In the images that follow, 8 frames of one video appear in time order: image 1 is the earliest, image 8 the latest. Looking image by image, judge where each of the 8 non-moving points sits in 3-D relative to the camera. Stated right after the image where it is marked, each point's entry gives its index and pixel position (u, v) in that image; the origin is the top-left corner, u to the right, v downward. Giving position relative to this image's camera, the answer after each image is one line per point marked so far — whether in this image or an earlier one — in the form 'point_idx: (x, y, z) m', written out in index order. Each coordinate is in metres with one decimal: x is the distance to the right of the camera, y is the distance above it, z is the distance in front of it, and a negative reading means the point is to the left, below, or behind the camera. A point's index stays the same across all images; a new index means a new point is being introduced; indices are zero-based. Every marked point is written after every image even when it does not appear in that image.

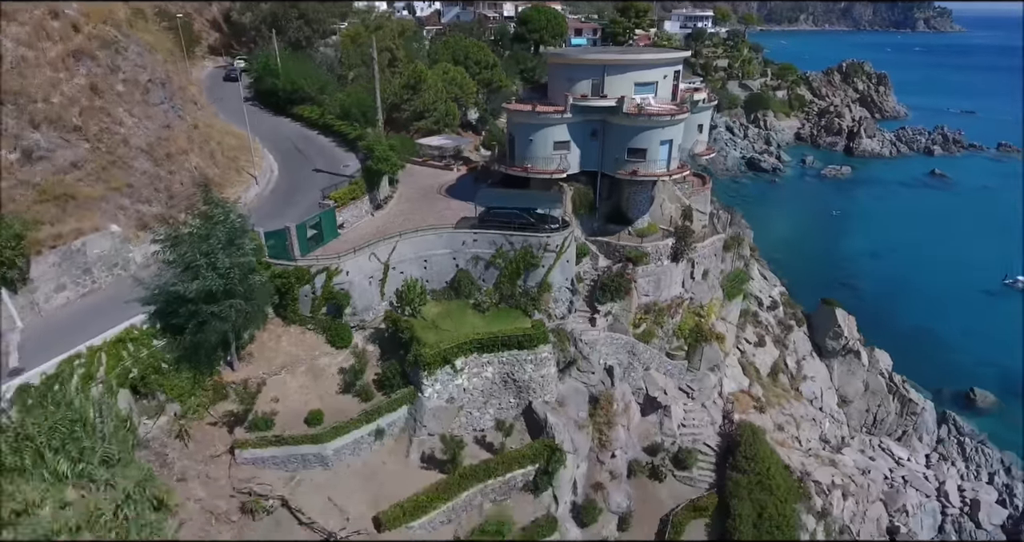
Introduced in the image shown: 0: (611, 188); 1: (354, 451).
0: (+2.7, +2.4, +16.4) m
1: (-3.0, -3.4, +11.4) m
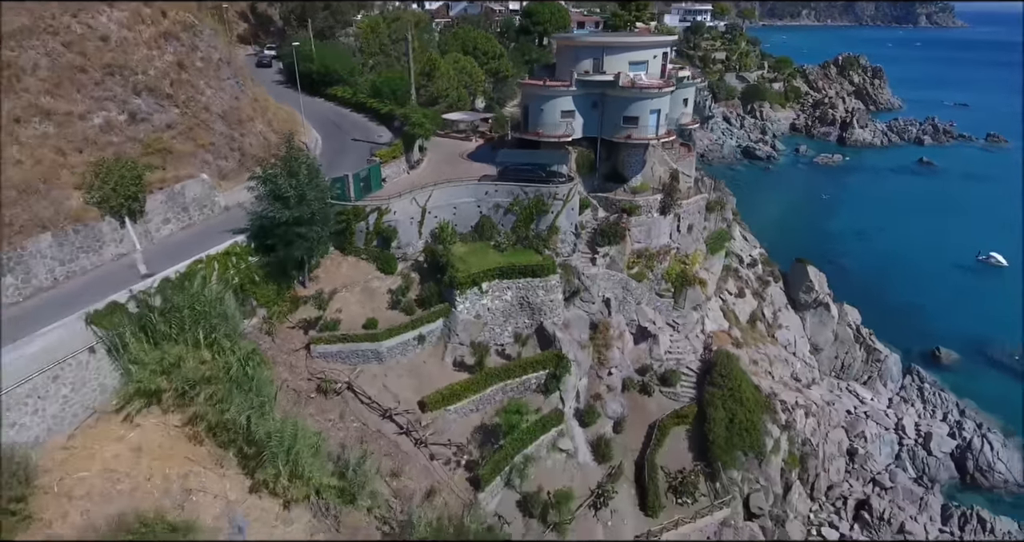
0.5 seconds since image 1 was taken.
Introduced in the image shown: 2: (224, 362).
0: (+3.1, +3.9, +19.2) m
1: (-2.6, -1.9, +14.2) m
2: (-5.3, -1.6, +11.1) m
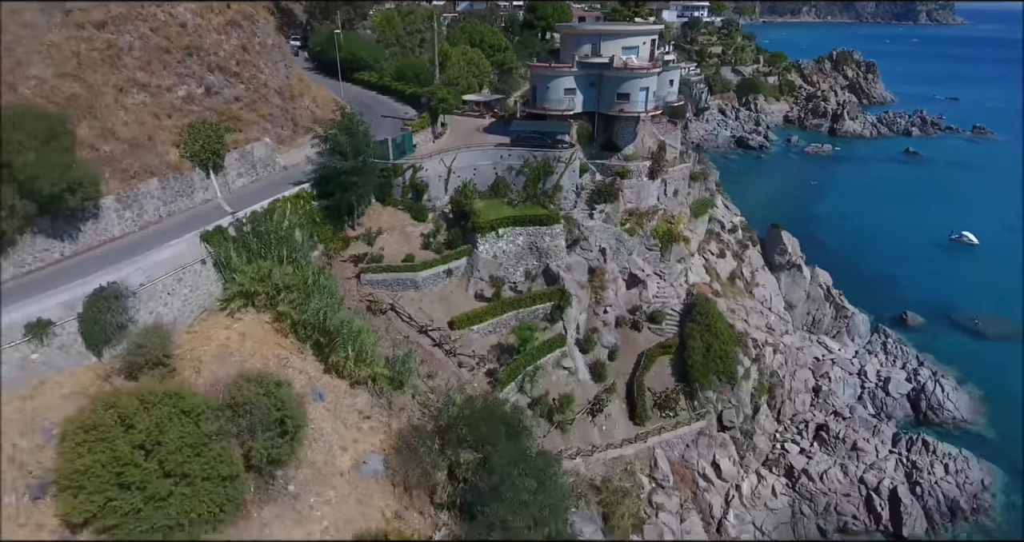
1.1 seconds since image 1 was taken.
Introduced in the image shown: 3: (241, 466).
0: (+3.5, +5.5, +22.2) m
1: (-2.3, -0.3, +17.3) m
2: (-5.0, -0.1, +14.2) m
3: (-4.8, -3.4, +10.6) m
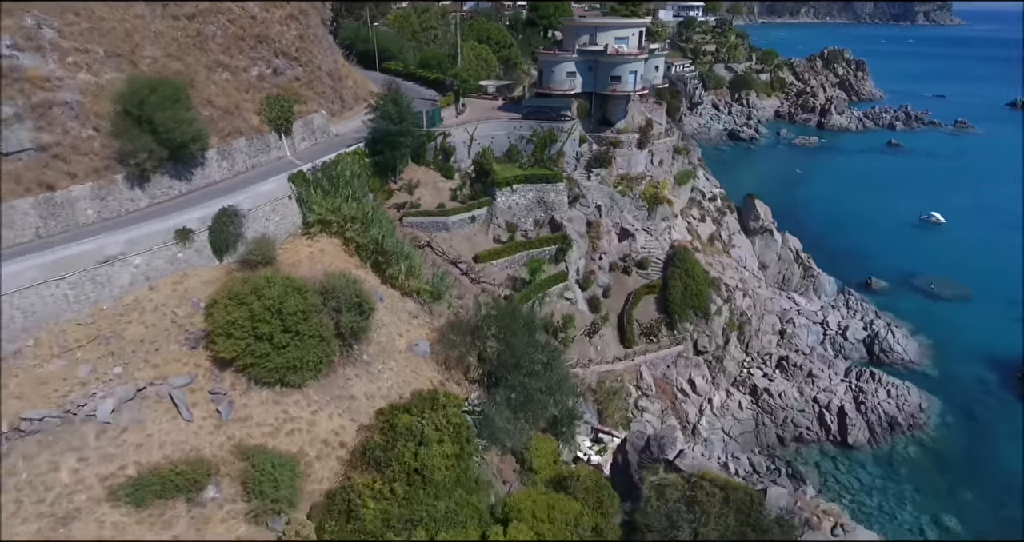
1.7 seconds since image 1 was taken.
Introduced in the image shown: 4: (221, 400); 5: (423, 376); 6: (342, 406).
0: (+3.9, +7.4, +26.2) m
1: (-1.8, +1.6, +21.3) m
2: (-4.5, +1.9, +18.2) m
3: (-4.3, -1.5, +14.5) m
4: (-6.4, -2.8, +13.5) m
5: (-2.3, -2.7, +16.1) m
6: (-4.1, -3.2, +14.5) m
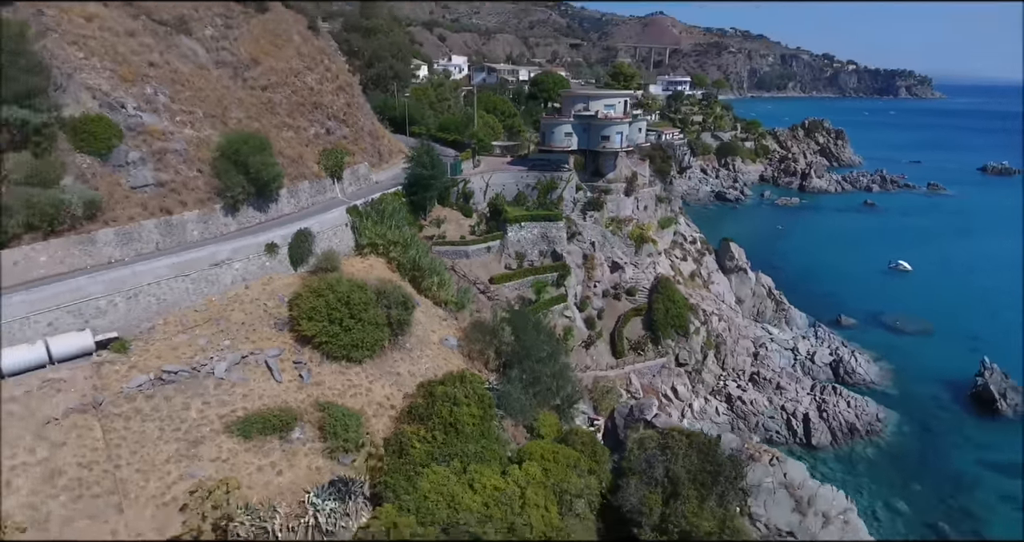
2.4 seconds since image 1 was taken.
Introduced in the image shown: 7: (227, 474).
0: (+4.3, +5.9, +31.3) m
1: (-1.5, +0.7, +25.8) m
2: (-4.2, +1.3, +22.7) m
3: (-4.0, -1.6, +18.7) m
4: (-6.1, -2.8, +17.5) m
5: (-1.9, -3.0, +20.1) m
6: (-3.7, -3.3, +18.5) m
7: (-6.9, -4.7, +14.7) m
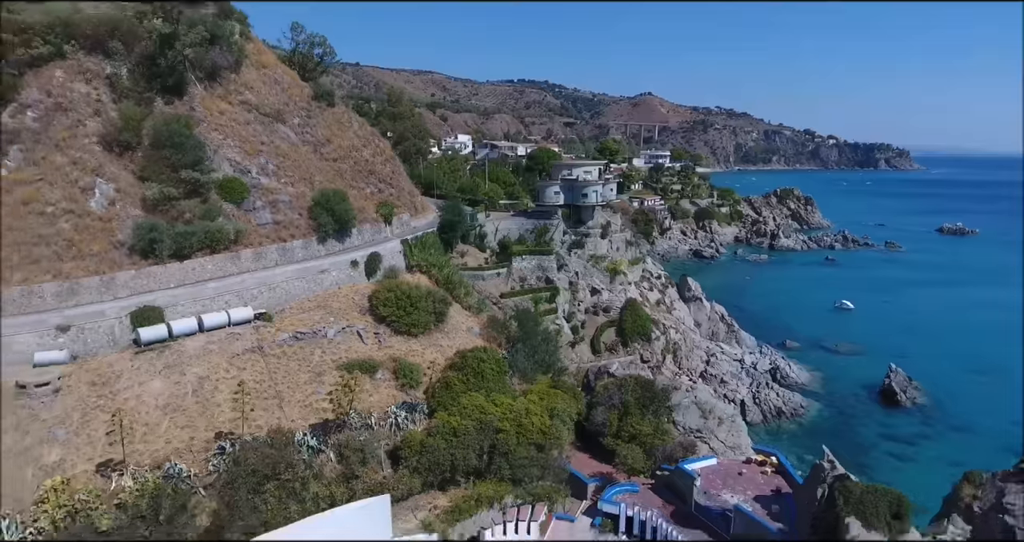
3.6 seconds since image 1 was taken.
0: (+4.5, +4.2, +41.1) m
1: (-1.2, -0.4, +34.9) m
2: (-3.9, +0.6, +32.0) m
3: (-3.7, -1.9, +27.7) m
4: (-5.8, -2.9, +26.3) m
5: (-1.6, -3.3, +28.9) m
6: (-3.4, -3.5, +27.3) m
7: (-6.6, -4.5, +23.3) m
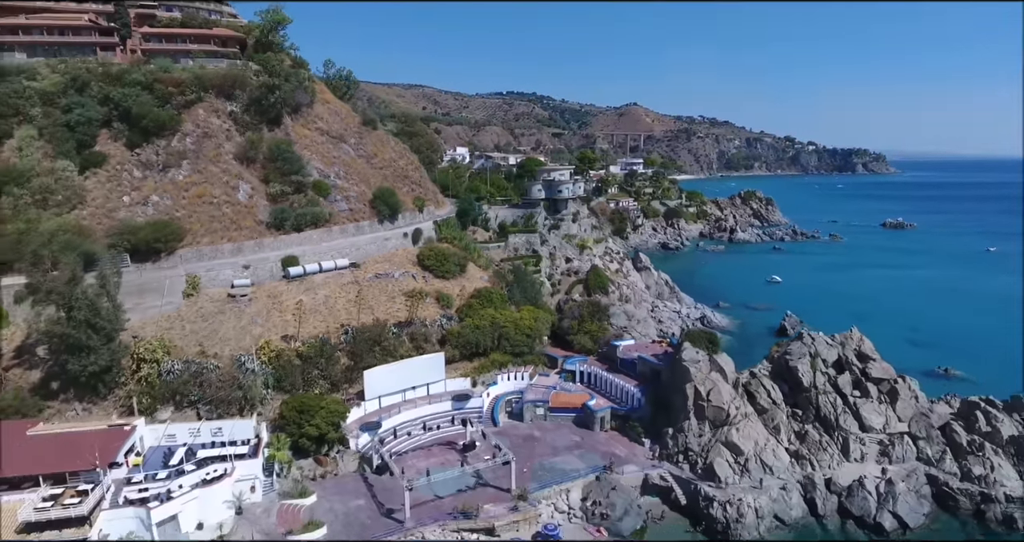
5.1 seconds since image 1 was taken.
0: (+4.0, +6.5, +56.2) m
1: (-1.5, +1.9, +49.9) m
2: (-4.2, +2.9, +46.9) m
3: (-3.9, +0.5, +42.6) m
4: (-5.9, -0.6, +41.2) m
5: (-1.8, -1.0, +43.8) m
6: (-3.5, -1.1, +42.1) m
7: (-6.7, -2.1, +38.1) m
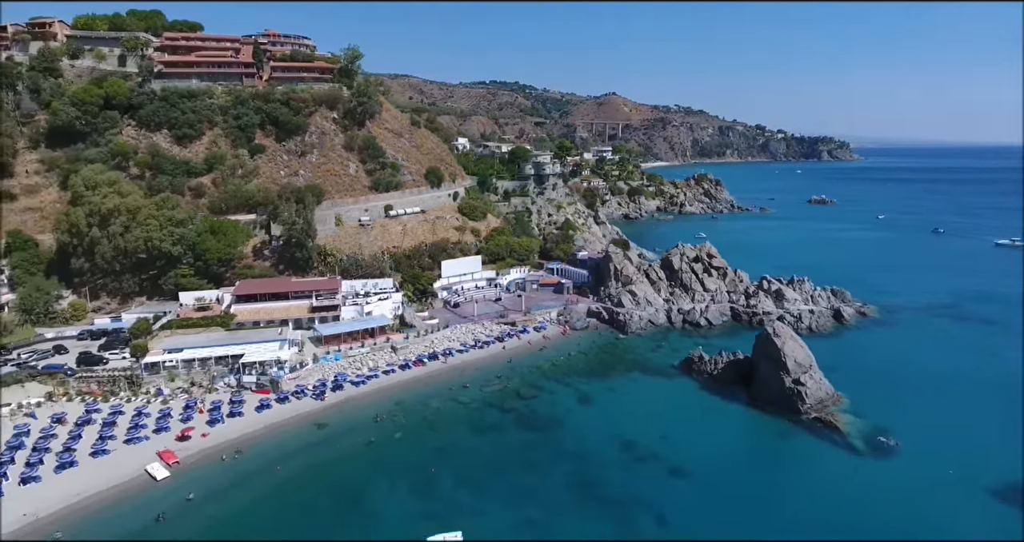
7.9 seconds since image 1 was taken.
0: (+4.0, +13.2, +83.7) m
1: (-1.3, +8.5, +77.3) m
2: (-3.9, +9.3, +74.2) m
3: (-3.5, +6.9, +69.9) m
4: (-5.4, +5.8, +68.5) m
5: (-1.4, +5.5, +71.3) m
6: (-3.1, +5.3, +69.5) m
7: (-6.1, +4.2, +65.4) m
